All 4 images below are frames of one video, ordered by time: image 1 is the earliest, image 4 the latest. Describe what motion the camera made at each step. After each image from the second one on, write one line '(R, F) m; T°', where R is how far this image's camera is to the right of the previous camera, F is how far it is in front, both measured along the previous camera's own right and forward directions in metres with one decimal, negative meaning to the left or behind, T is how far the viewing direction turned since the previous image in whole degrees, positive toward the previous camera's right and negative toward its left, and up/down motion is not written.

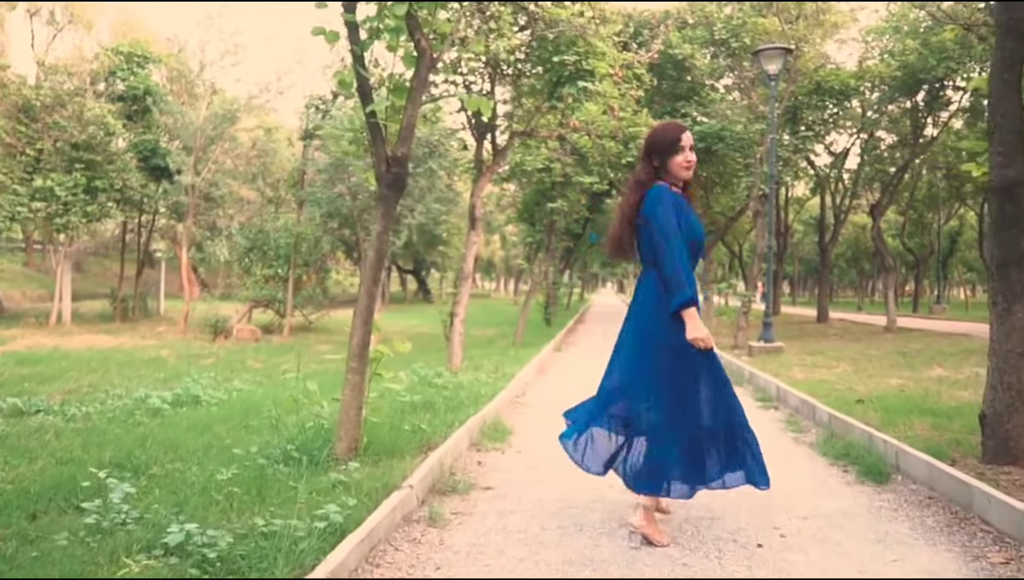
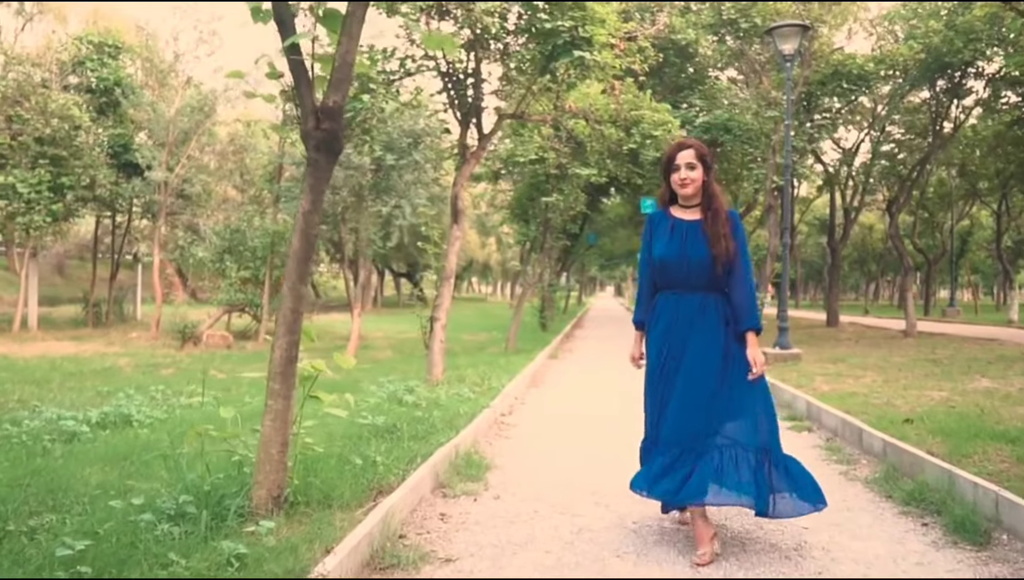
(+0.1, +1.5) m; 0°
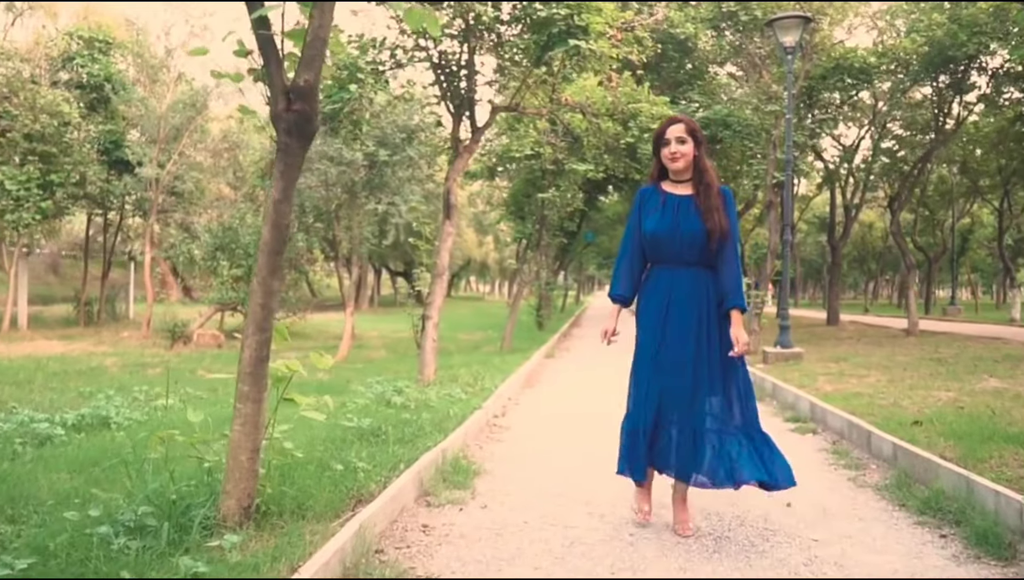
(+0.1, +0.3) m; 0°
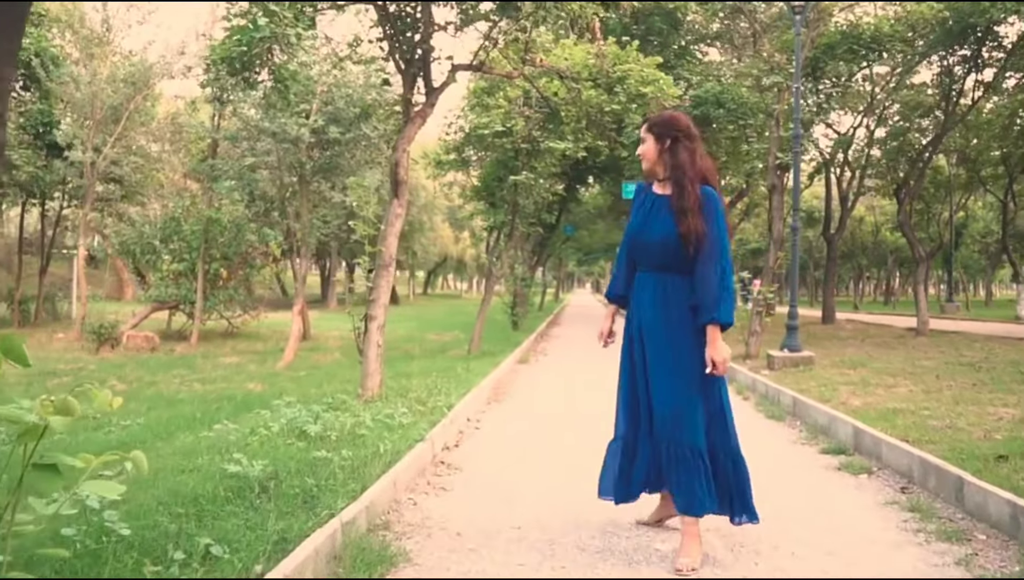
(+0.2, +2.0) m; +1°
